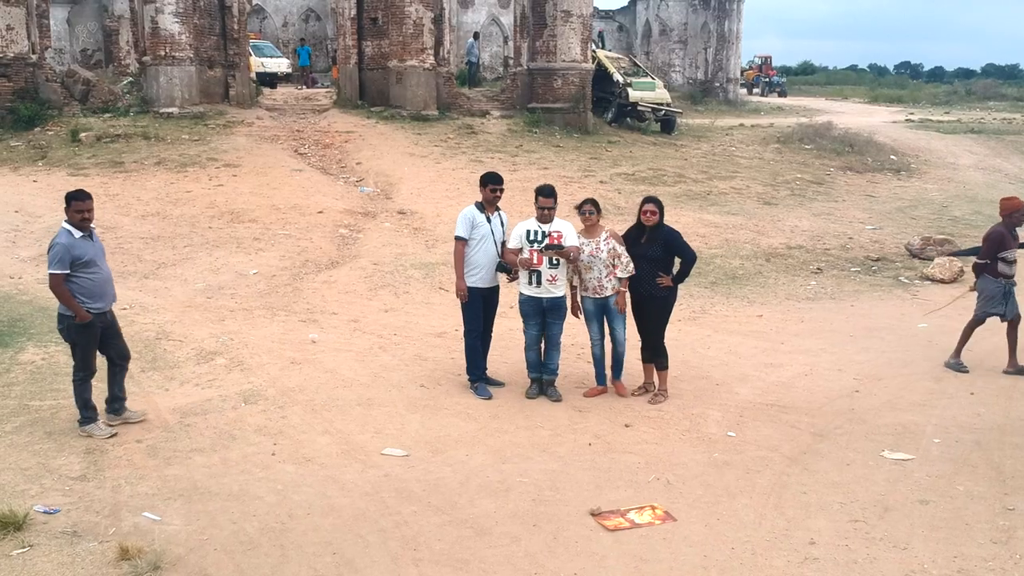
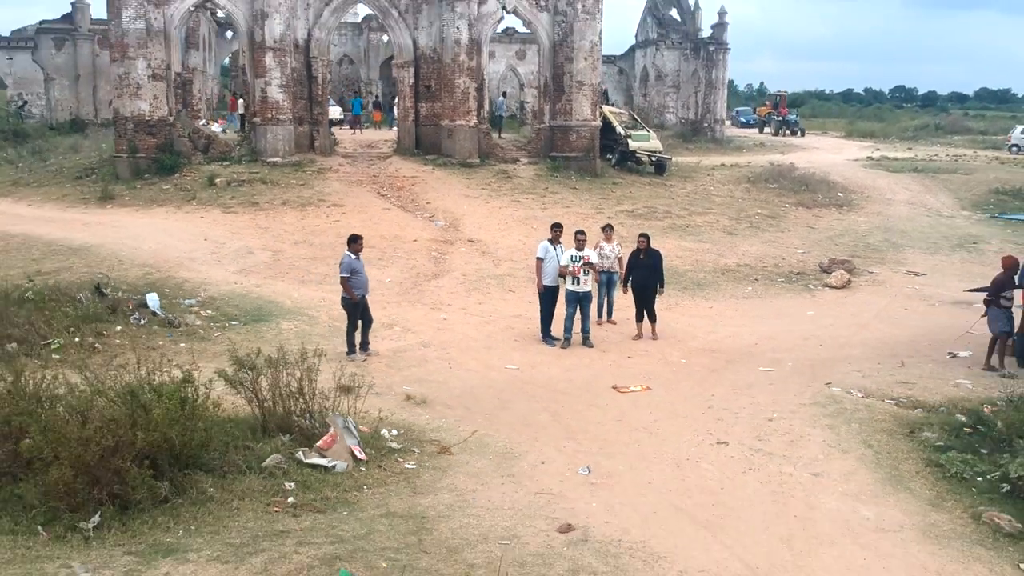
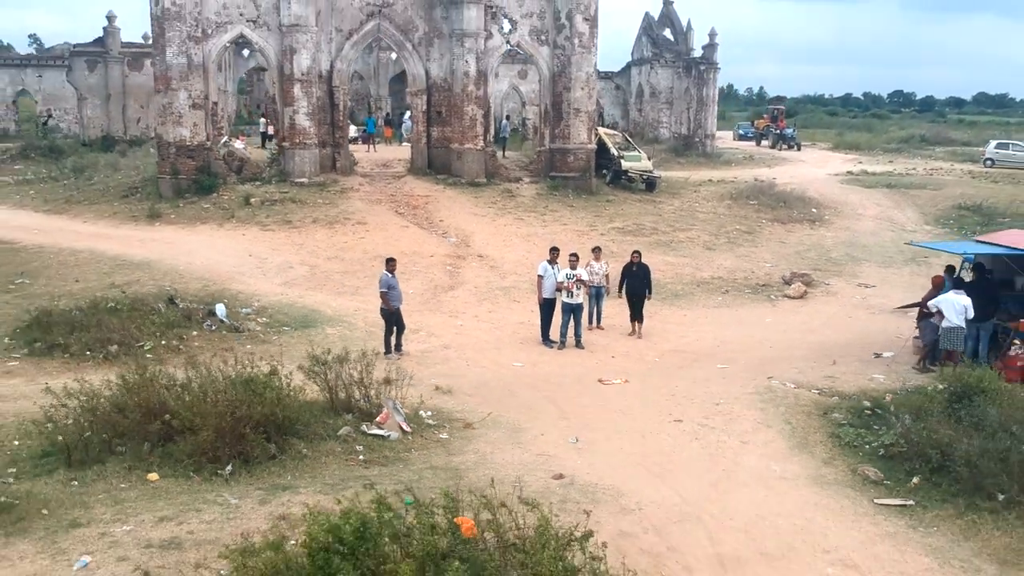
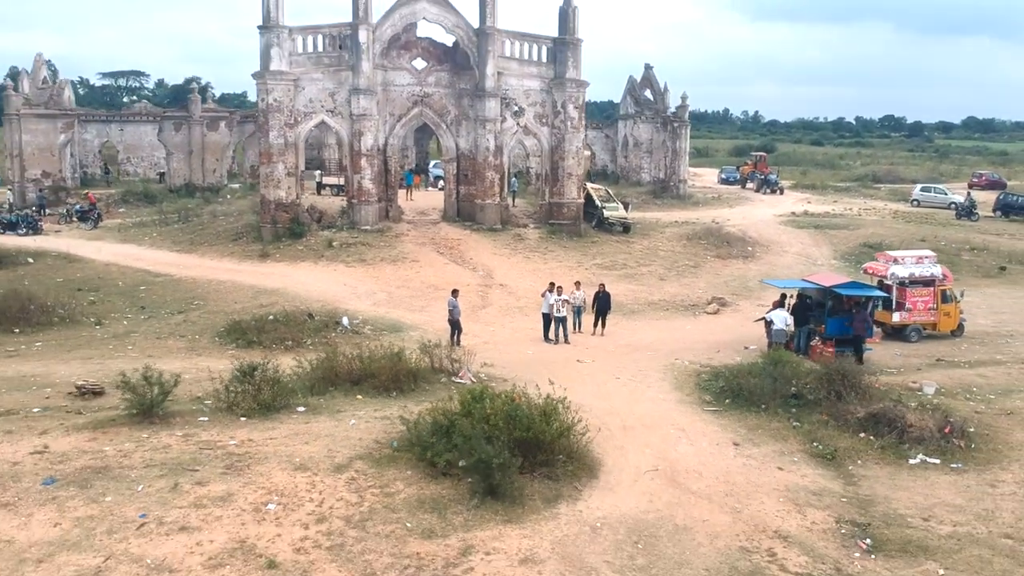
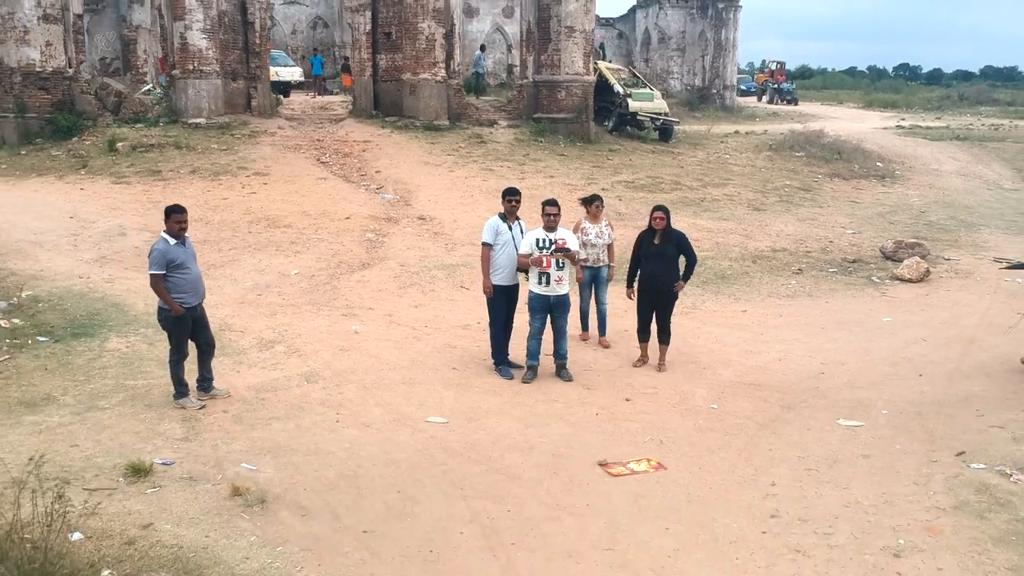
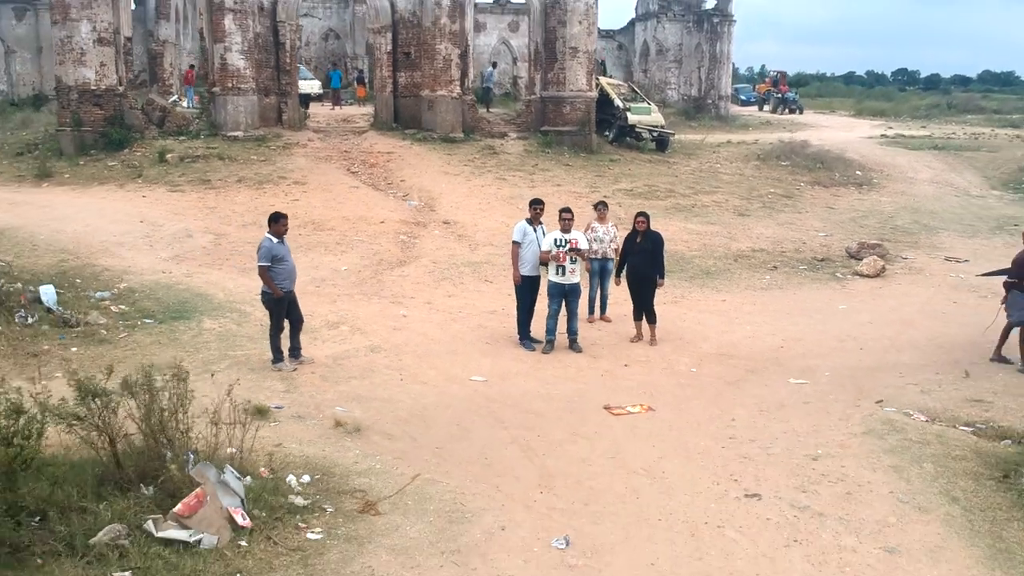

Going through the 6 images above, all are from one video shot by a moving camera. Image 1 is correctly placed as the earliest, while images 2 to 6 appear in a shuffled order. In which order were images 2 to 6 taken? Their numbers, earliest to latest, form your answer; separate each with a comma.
5, 6, 2, 3, 4
